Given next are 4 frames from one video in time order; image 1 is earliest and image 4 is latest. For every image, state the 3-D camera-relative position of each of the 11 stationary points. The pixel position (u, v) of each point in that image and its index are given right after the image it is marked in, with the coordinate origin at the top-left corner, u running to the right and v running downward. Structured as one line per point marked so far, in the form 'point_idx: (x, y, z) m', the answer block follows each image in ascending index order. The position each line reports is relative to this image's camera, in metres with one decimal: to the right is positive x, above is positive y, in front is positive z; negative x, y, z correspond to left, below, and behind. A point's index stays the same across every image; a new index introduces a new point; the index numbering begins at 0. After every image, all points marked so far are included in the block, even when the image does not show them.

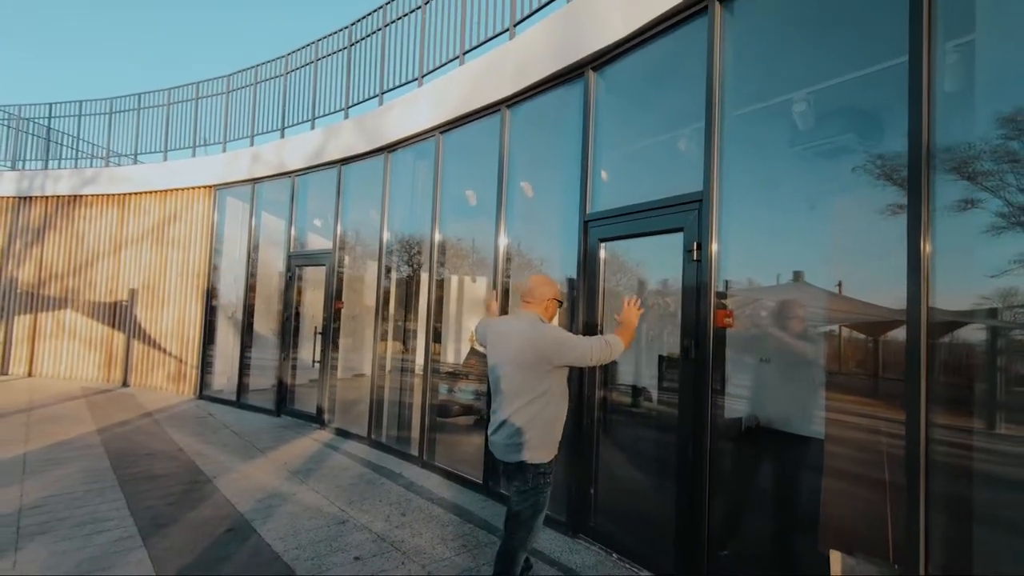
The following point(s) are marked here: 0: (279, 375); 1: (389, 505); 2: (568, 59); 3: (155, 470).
0: (-4.0, -1.5, +9.3) m
1: (-1.2, -2.1, +5.2) m
2: (+0.5, +2.1, +5.1) m
3: (-4.0, -2.1, +6.1) m
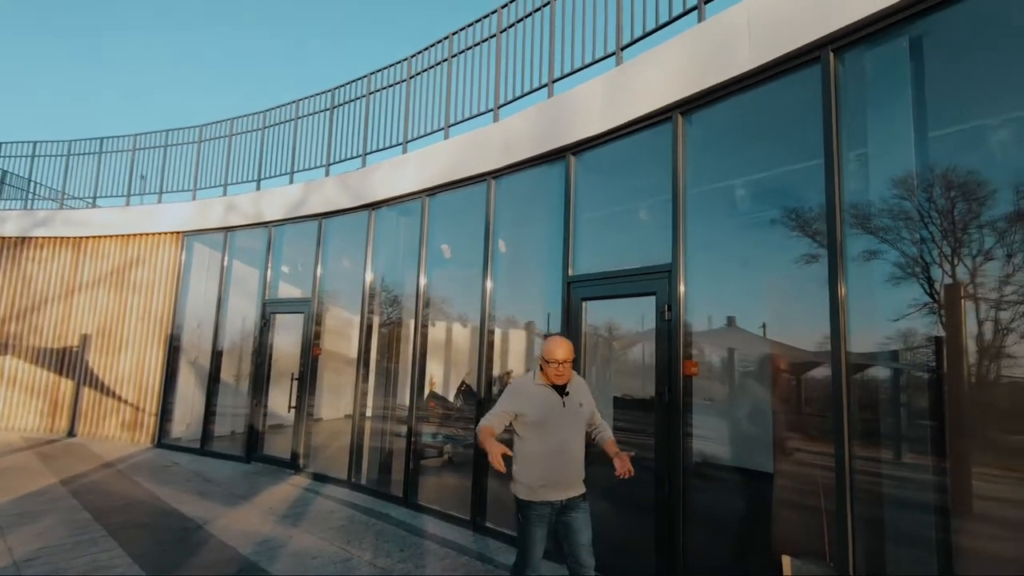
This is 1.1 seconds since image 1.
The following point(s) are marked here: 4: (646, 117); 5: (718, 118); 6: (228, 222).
0: (-4.5, -2.3, +9.3) m
1: (-1.3, -2.6, +5.6) m
2: (+0.4, +1.6, +5.9) m
3: (-4.3, -2.6, +6.2) m
4: (+1.3, +1.6, +5.1) m
5: (+1.8, +1.5, +4.7) m
6: (-5.3, +1.2, +10.1) m
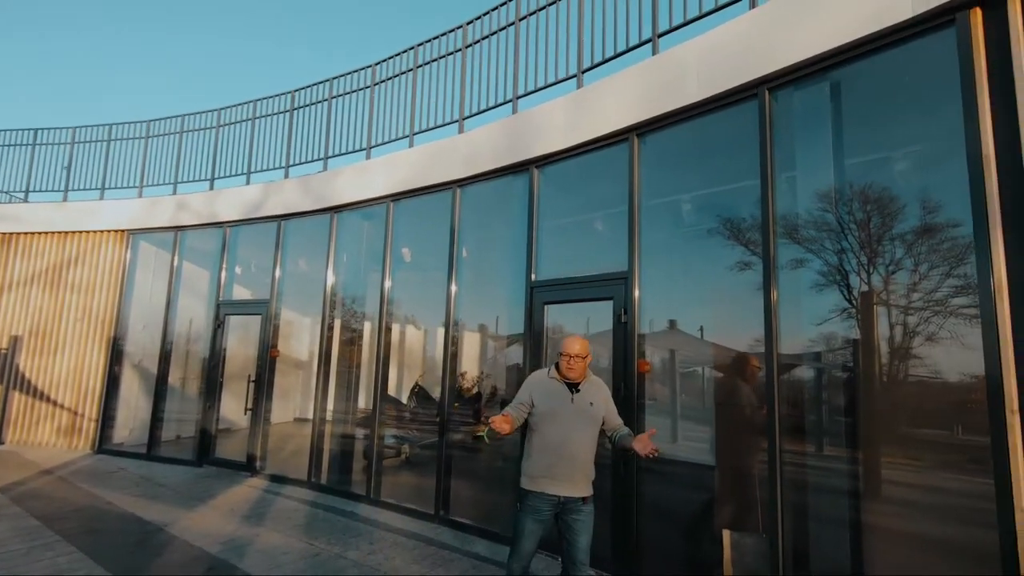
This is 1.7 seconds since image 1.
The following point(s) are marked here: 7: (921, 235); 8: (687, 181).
0: (-5.3, -2.3, +9.2) m
1: (-1.7, -2.7, +5.8) m
2: (0.0, +1.5, +6.3) m
3: (-4.7, -2.6, +6.1) m
4: (+1.0, +1.6, +5.6) m
5: (+1.5, +1.4, +5.2) m
6: (-6.1, +1.2, +9.9) m
7: (+2.7, +0.3, +3.6) m
8: (+1.6, +1.0, +5.1) m
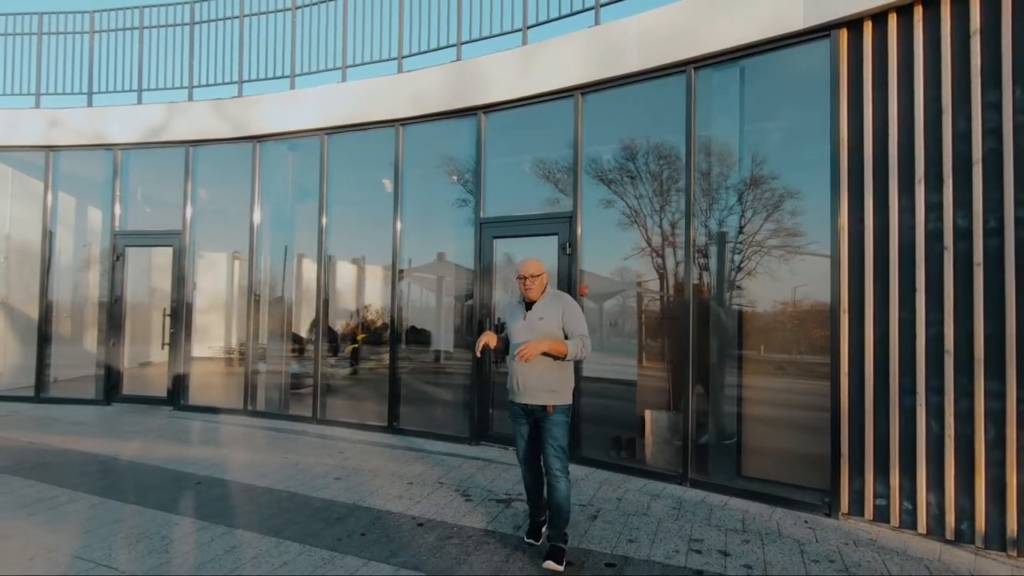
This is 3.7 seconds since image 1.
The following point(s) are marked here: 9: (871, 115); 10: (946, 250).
0: (-6.6, -1.2, +8.7) m
1: (-2.3, -1.9, +6.4) m
2: (-0.6, +2.4, +6.8) m
3: (-5.2, -1.9, +5.9) m
4: (+0.4, +2.3, +6.4) m
5: (+1.1, +2.1, +6.1) m
6: (-7.5, +2.4, +8.8) m
7: (+2.6, +0.9, +5.0) m
8: (+1.2, +1.7, +6.1) m
9: (+3.0, +1.4, +4.4) m
10: (+3.3, +0.3, +4.1) m
